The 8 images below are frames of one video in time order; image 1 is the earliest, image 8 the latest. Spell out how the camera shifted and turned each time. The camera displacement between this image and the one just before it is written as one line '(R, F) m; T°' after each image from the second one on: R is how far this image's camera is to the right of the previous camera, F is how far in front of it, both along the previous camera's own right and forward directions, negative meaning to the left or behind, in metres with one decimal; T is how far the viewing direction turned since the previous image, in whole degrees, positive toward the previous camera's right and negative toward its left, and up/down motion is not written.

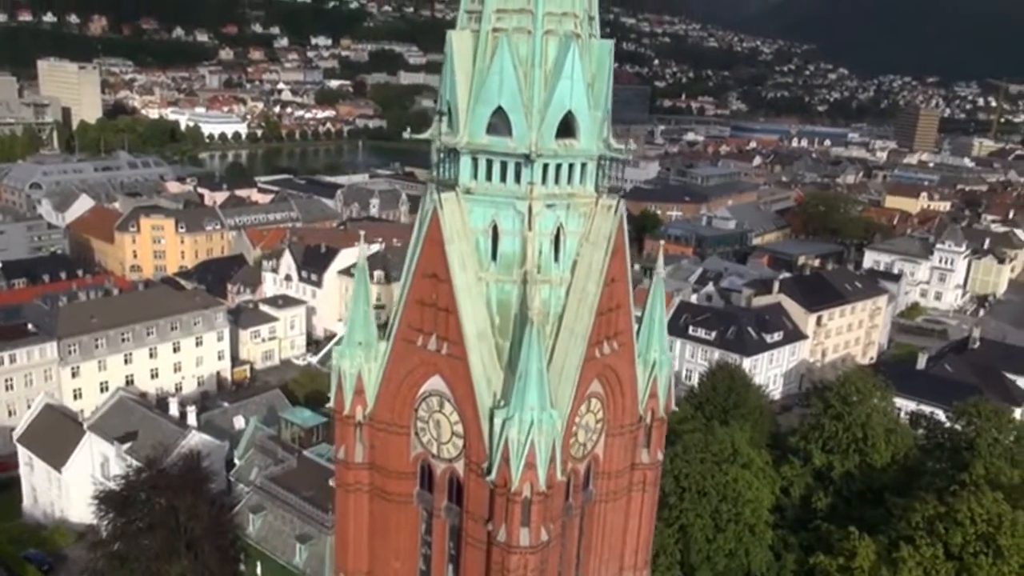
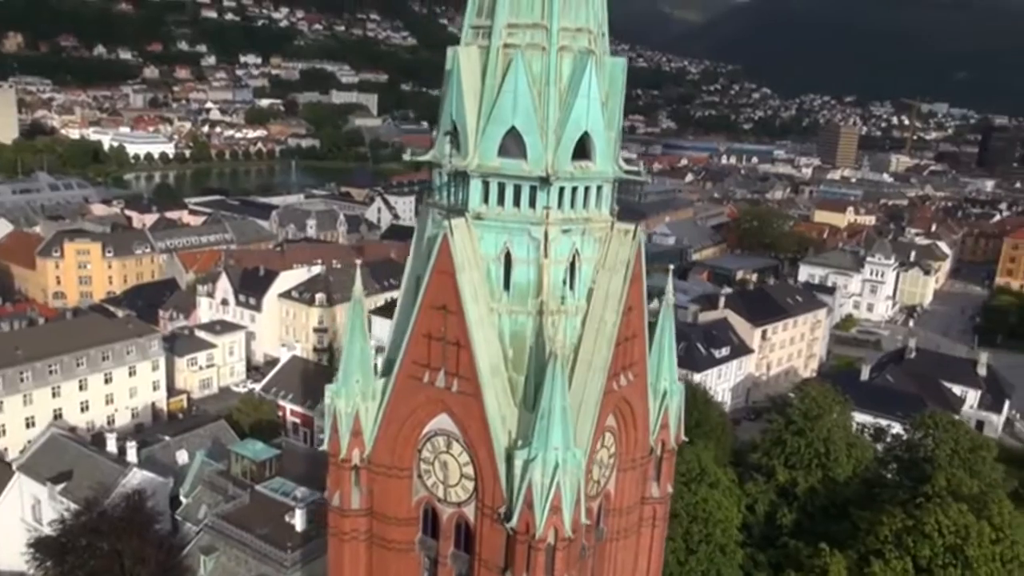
(-1.5, +1.0) m; +5°
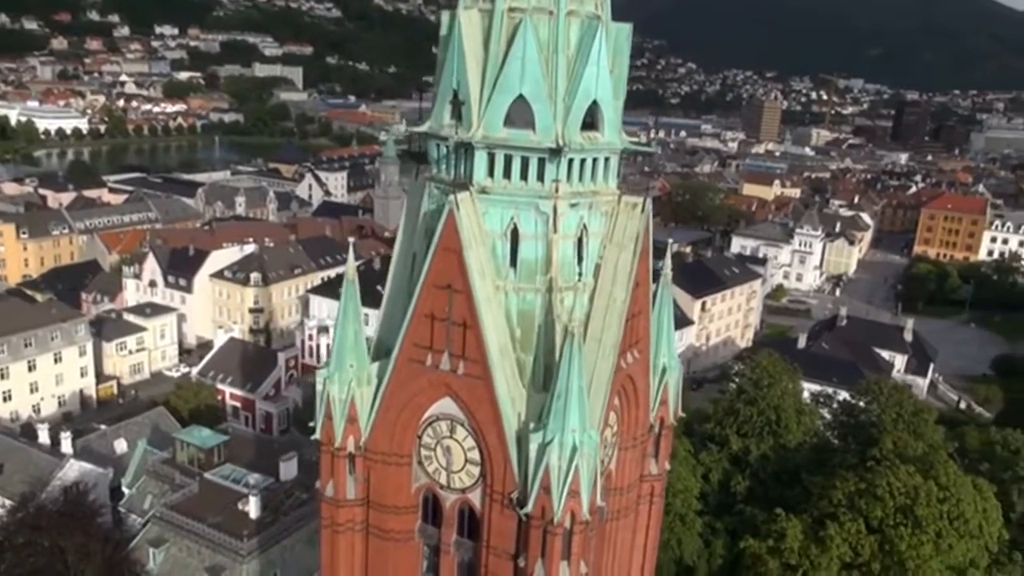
(-1.4, +0.7) m; +5°
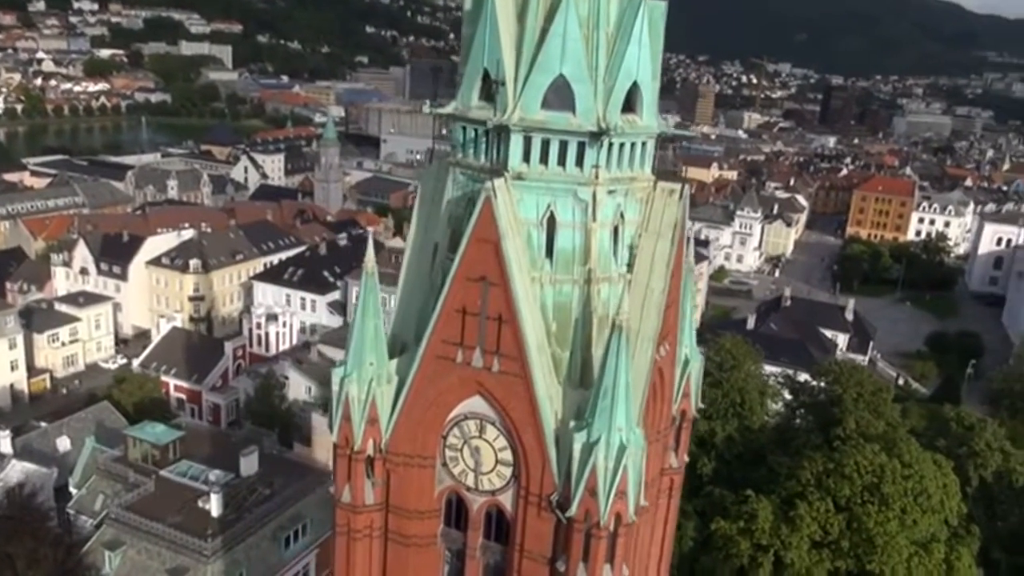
(-1.7, +0.8) m; +4°
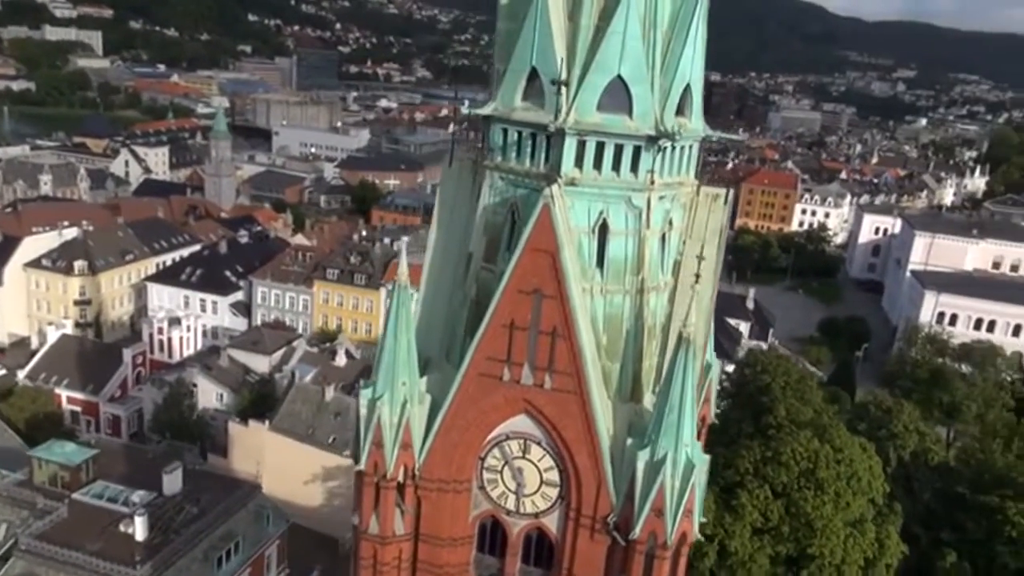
(-2.5, +1.0) m; +8°
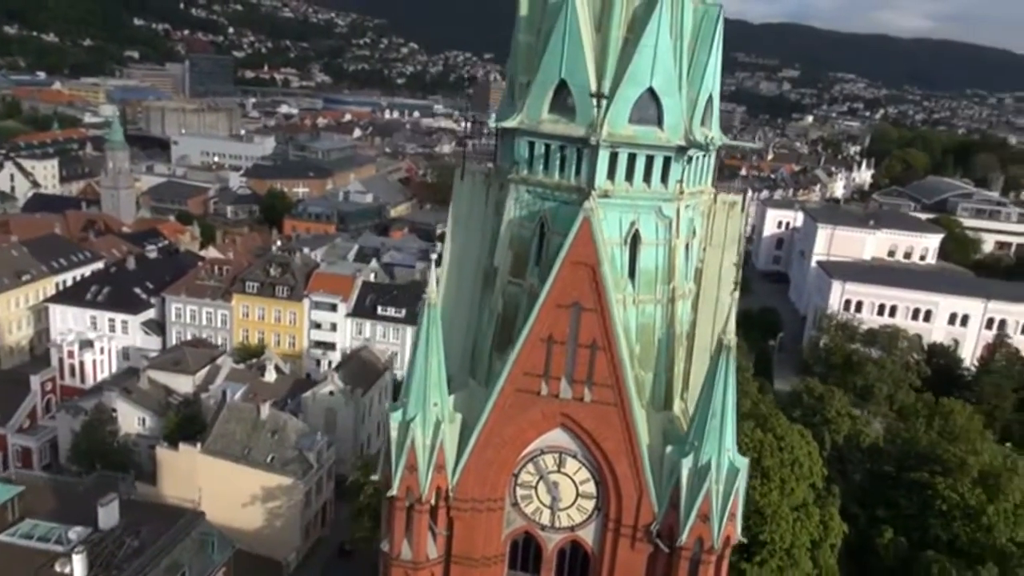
(-2.0, +0.2) m; +6°
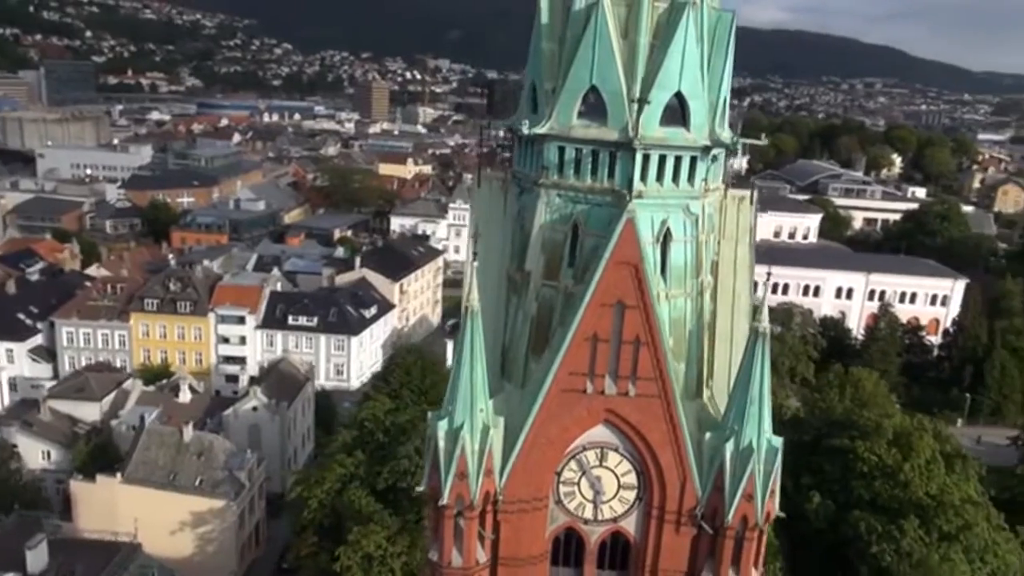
(-2.4, -0.1) m; +8°
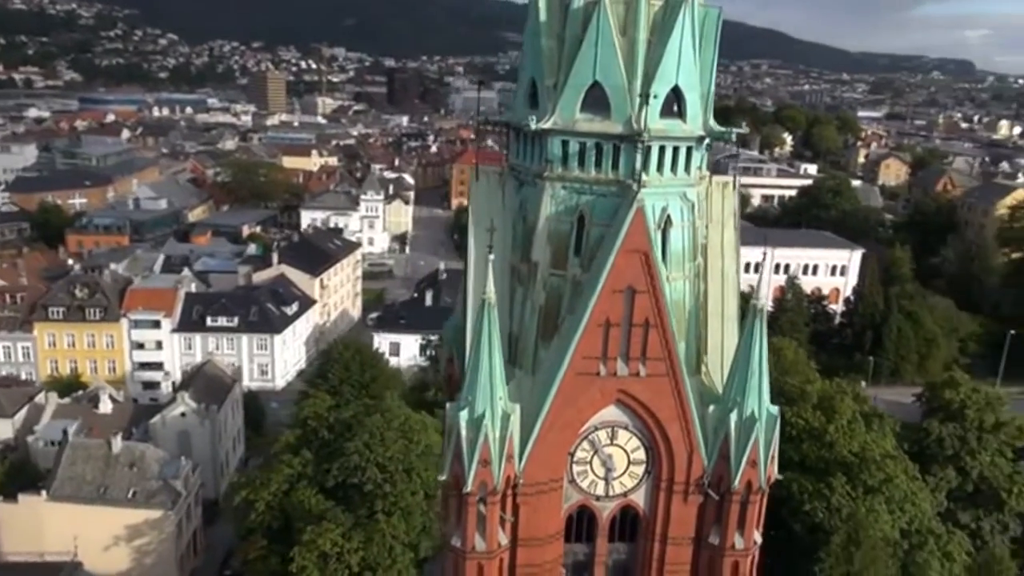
(-1.8, -0.4) m; +6°
